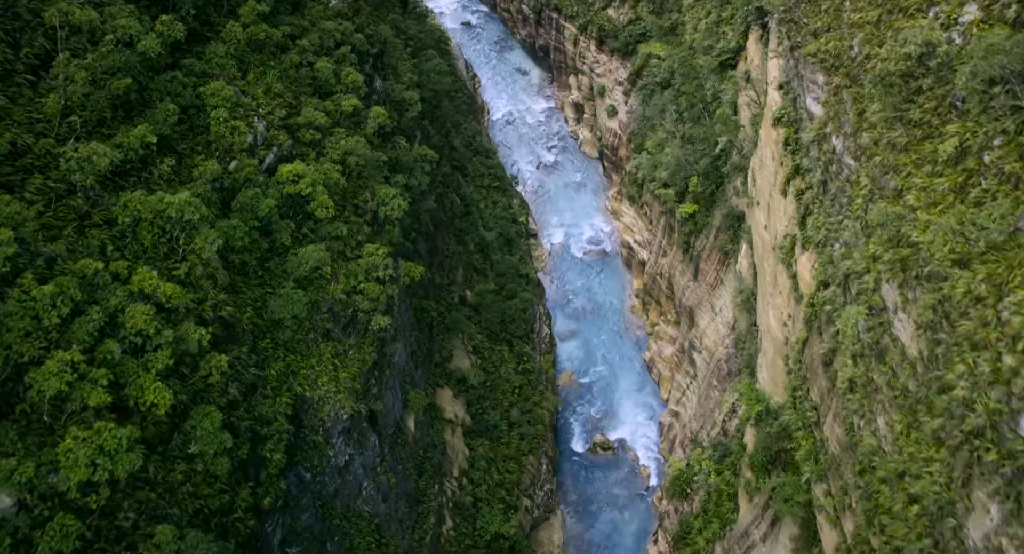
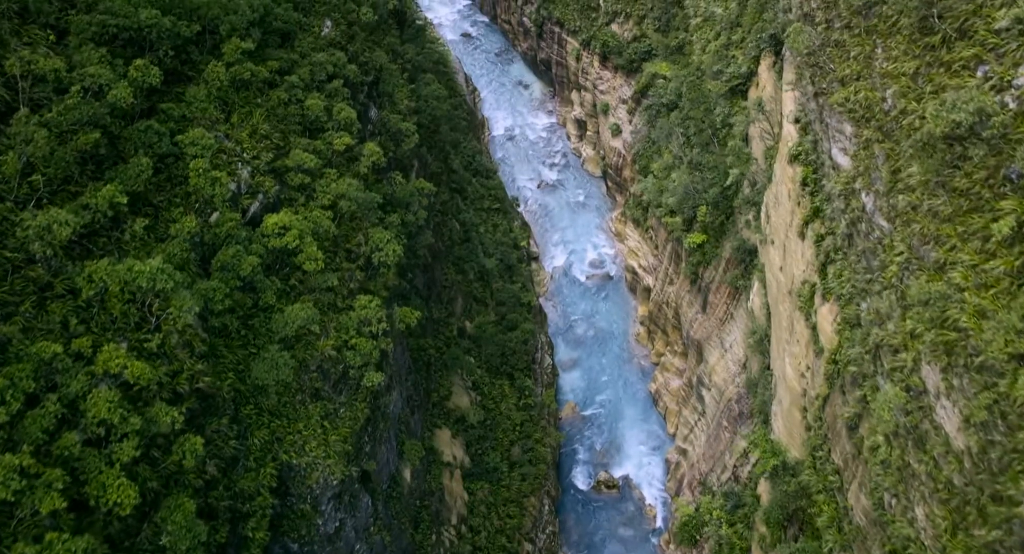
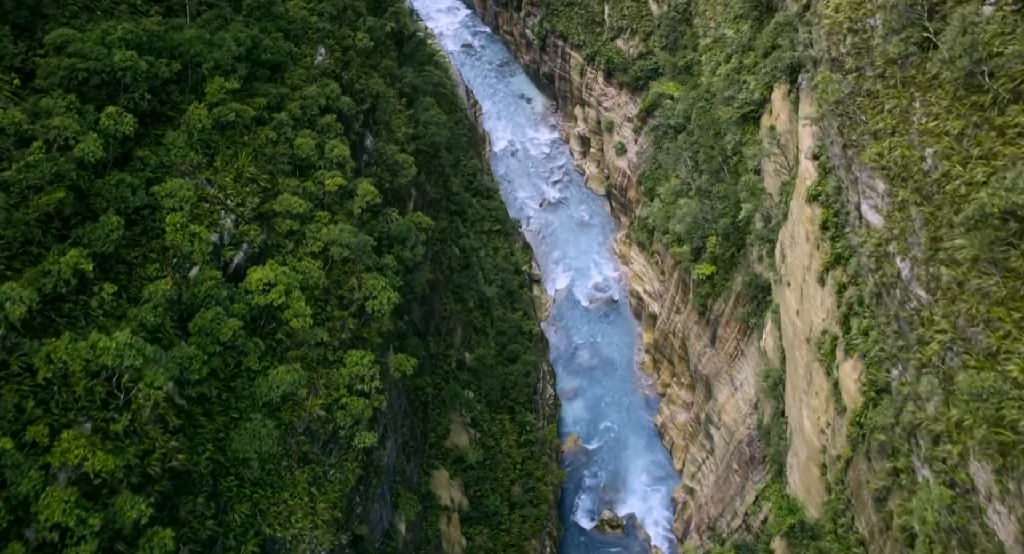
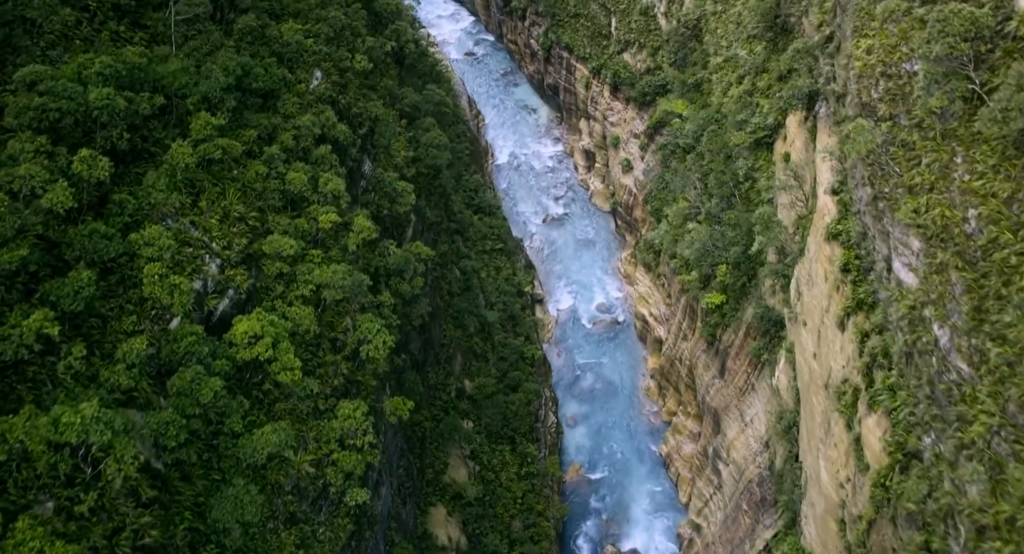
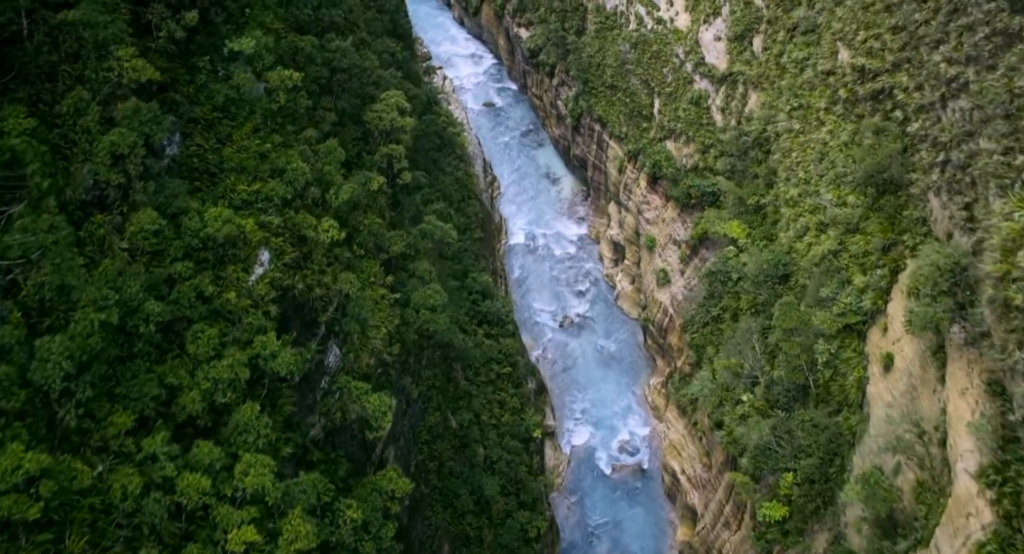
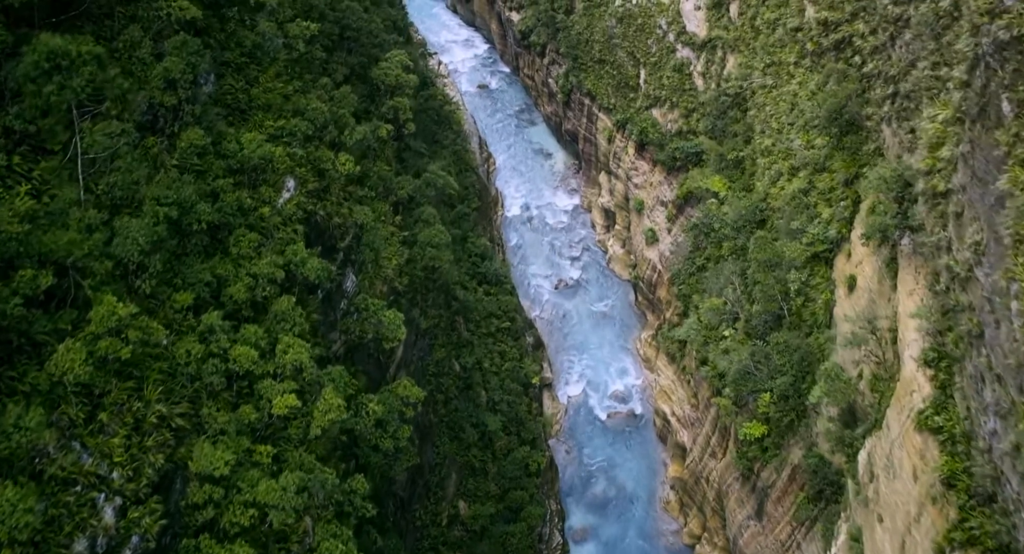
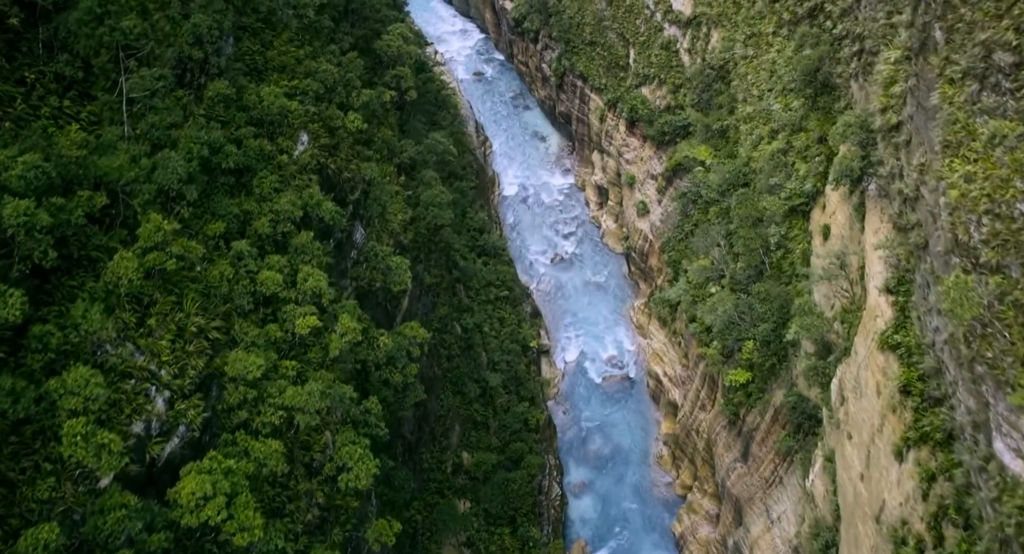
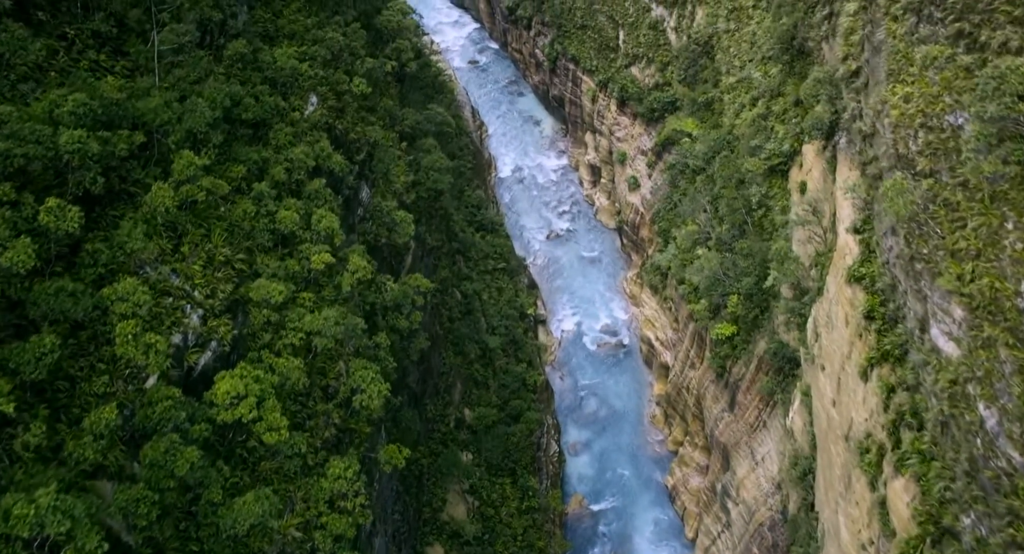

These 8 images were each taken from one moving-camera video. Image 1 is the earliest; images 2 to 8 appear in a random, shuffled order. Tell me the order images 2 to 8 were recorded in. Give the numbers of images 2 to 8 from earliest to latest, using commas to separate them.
2, 3, 4, 8, 7, 6, 5
